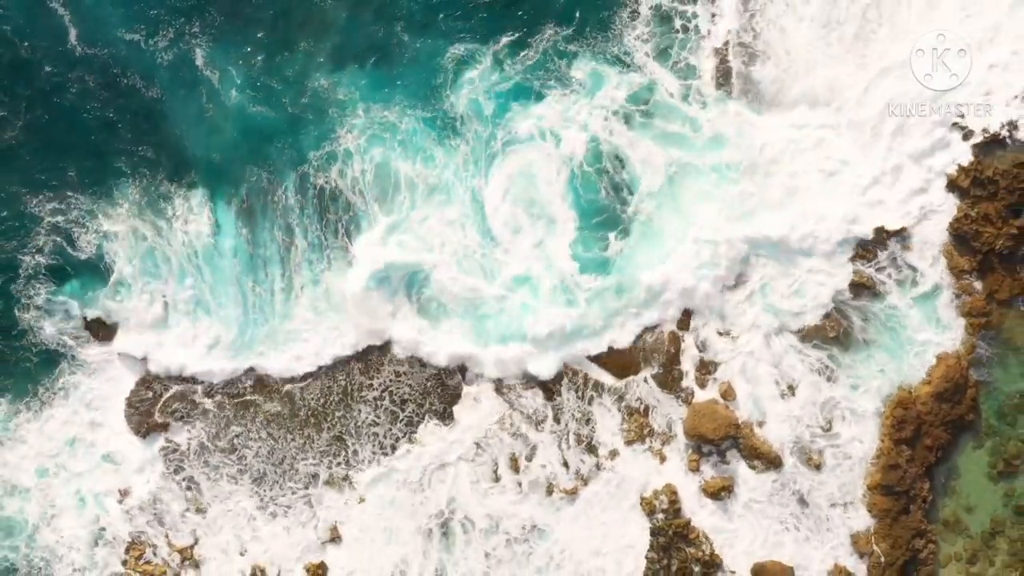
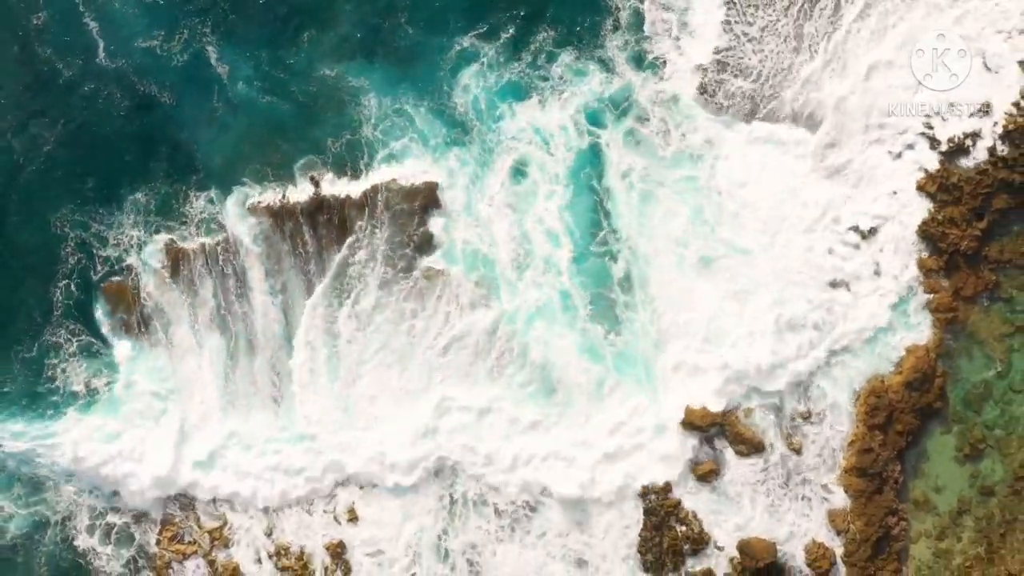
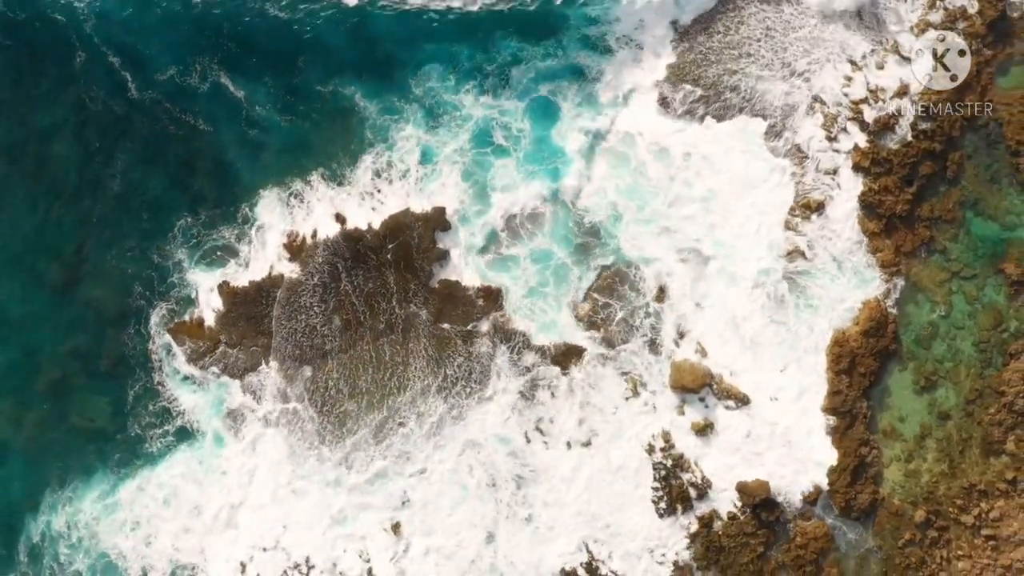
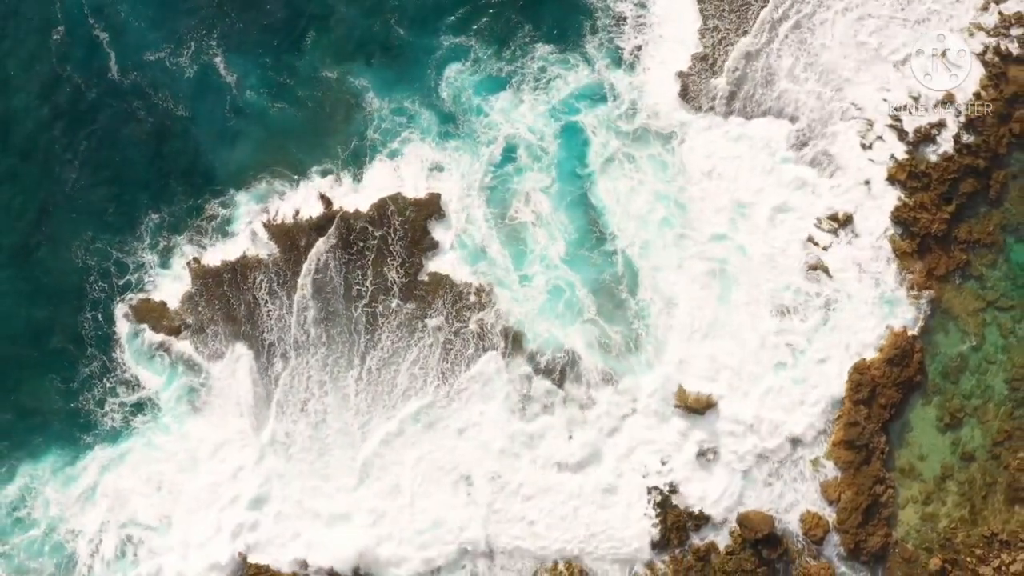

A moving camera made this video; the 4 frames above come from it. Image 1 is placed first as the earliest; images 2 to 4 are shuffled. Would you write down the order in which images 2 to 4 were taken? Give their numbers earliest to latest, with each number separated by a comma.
2, 4, 3
